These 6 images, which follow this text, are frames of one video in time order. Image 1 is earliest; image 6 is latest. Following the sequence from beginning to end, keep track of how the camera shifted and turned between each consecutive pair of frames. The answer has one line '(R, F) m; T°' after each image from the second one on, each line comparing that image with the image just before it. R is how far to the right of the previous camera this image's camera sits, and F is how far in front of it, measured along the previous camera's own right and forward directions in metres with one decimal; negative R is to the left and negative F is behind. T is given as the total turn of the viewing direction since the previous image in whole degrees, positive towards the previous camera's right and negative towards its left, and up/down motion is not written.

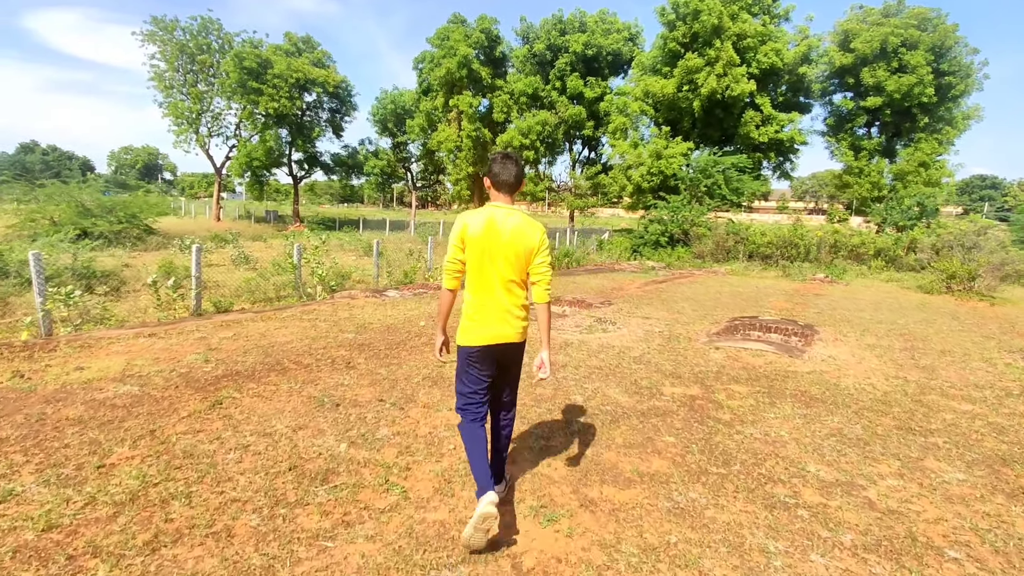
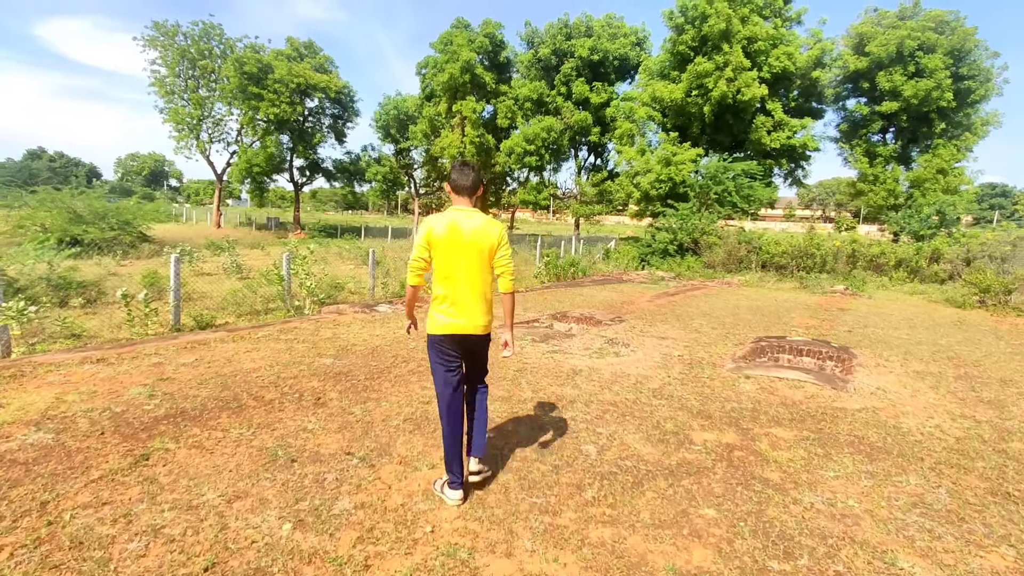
(0.0, +0.6) m; 0°
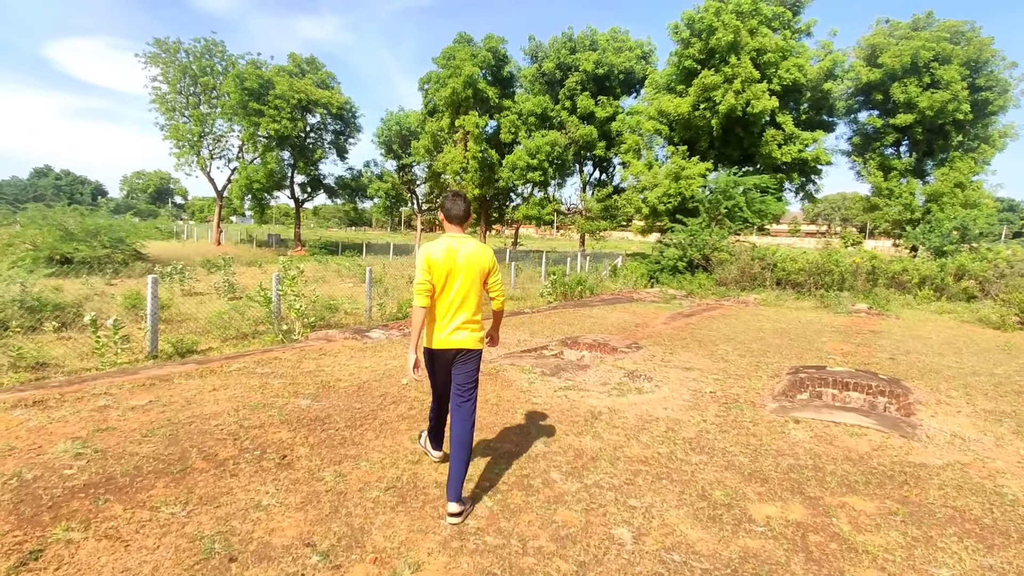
(0.0, +0.6) m; 0°
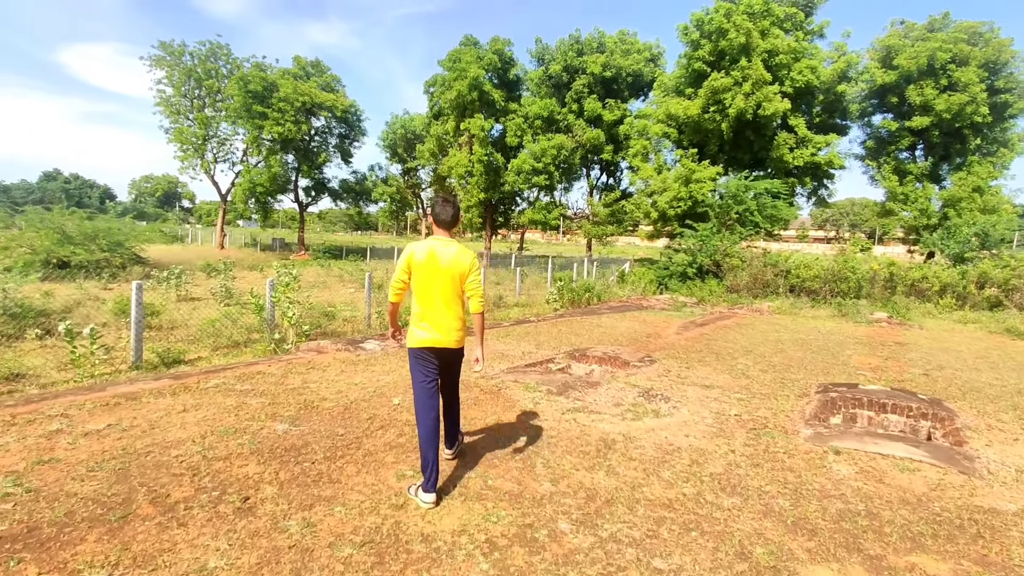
(0.0, +0.4) m; -1°
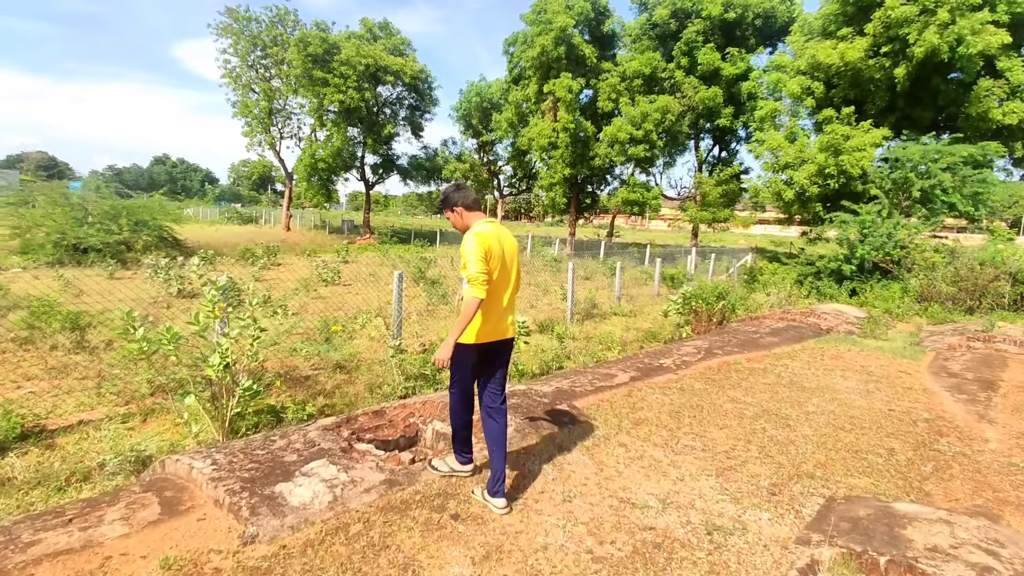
(-0.4, +3.8) m; -8°
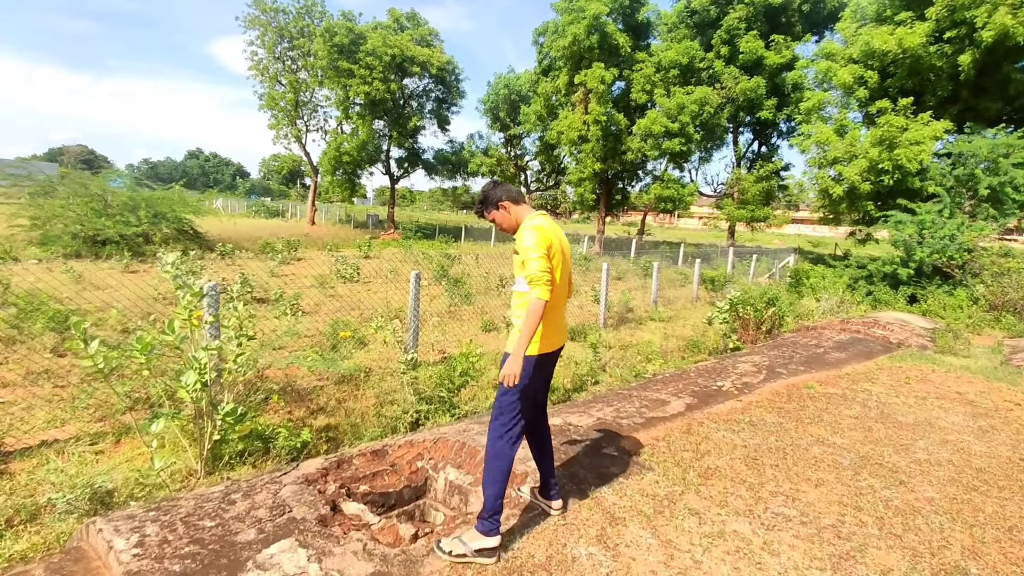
(-0.1, +0.7) m; -2°
